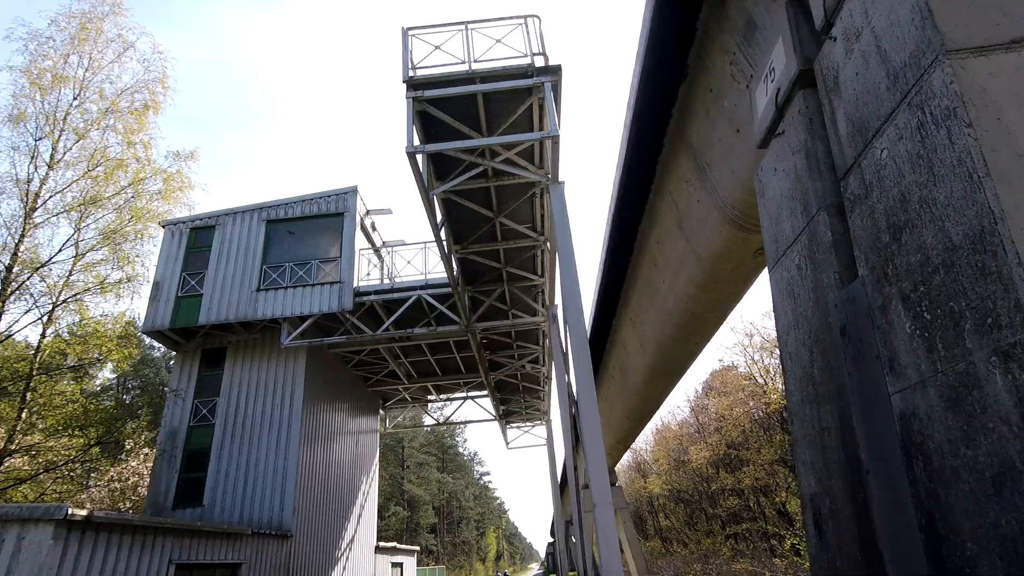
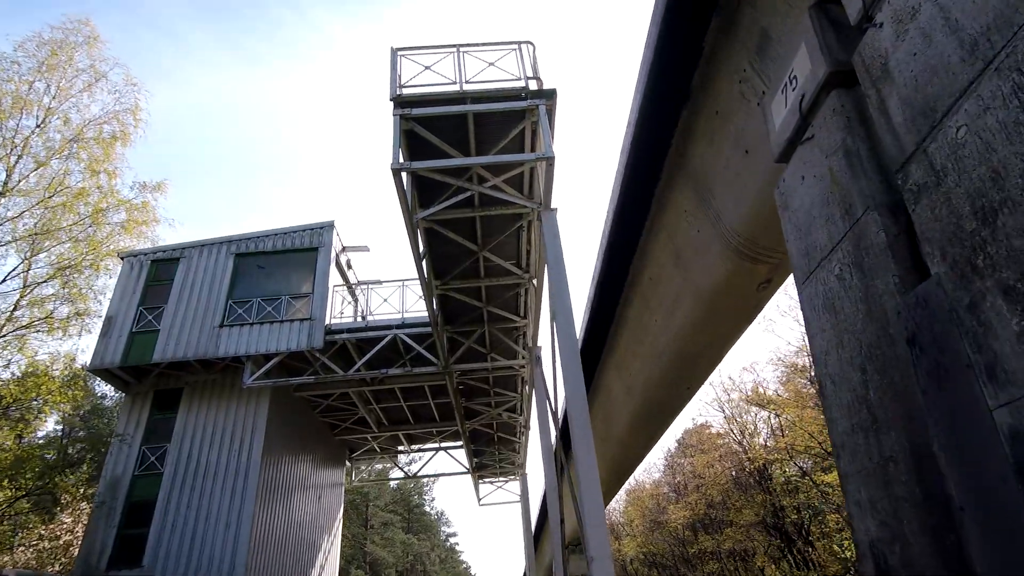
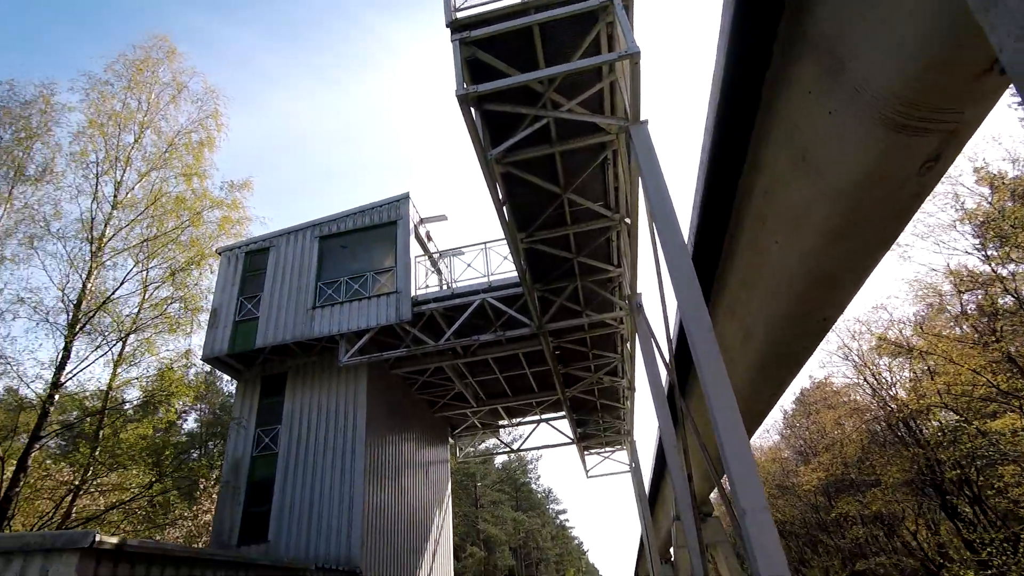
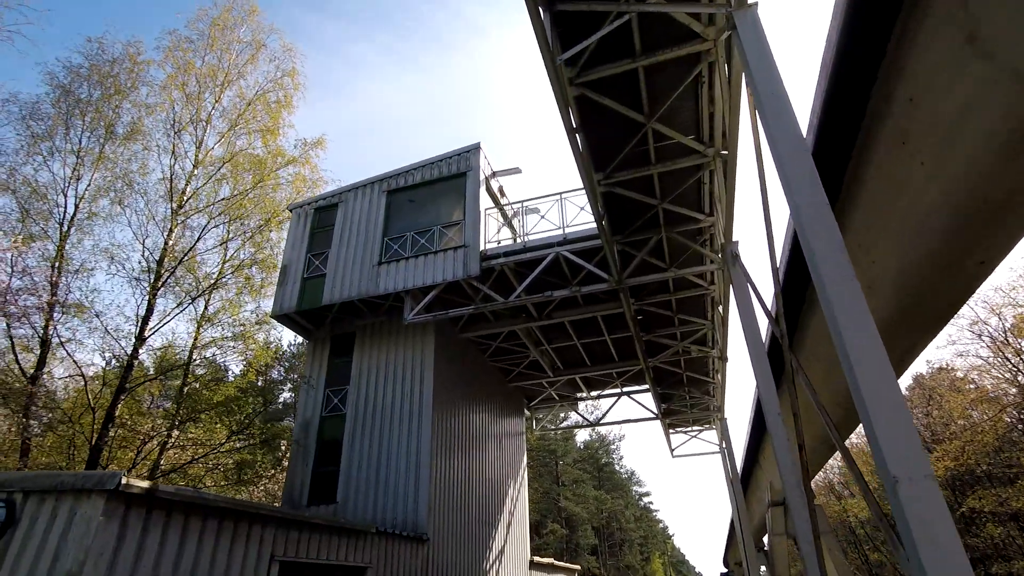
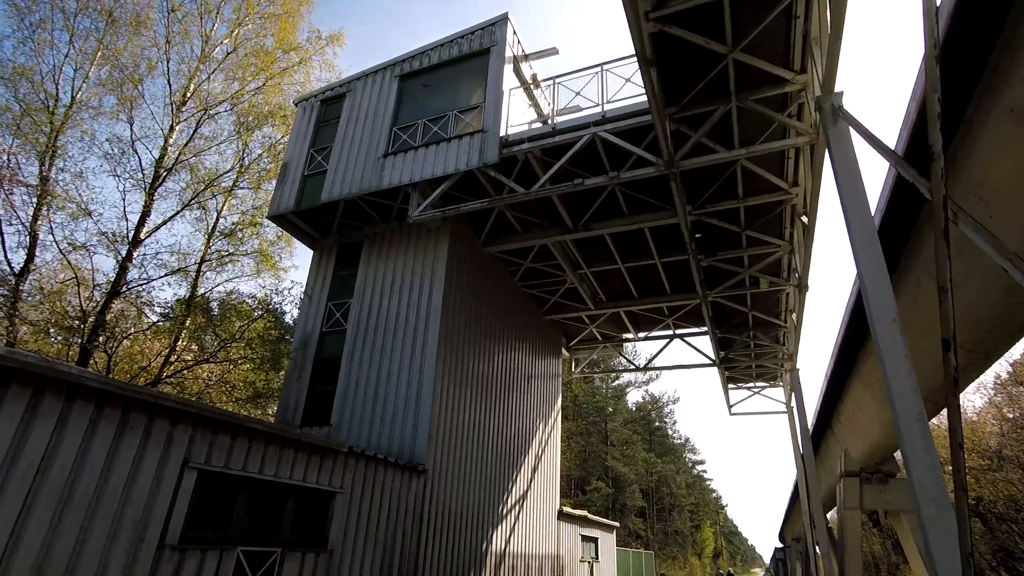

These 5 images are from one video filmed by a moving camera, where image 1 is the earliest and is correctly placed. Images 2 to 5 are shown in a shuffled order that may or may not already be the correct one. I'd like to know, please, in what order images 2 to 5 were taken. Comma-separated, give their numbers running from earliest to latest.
2, 3, 4, 5
